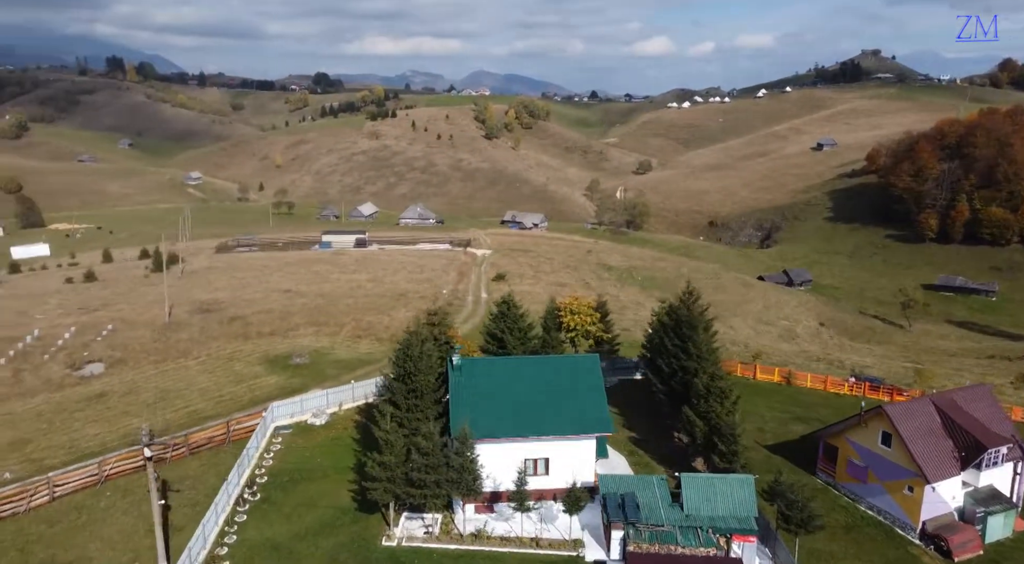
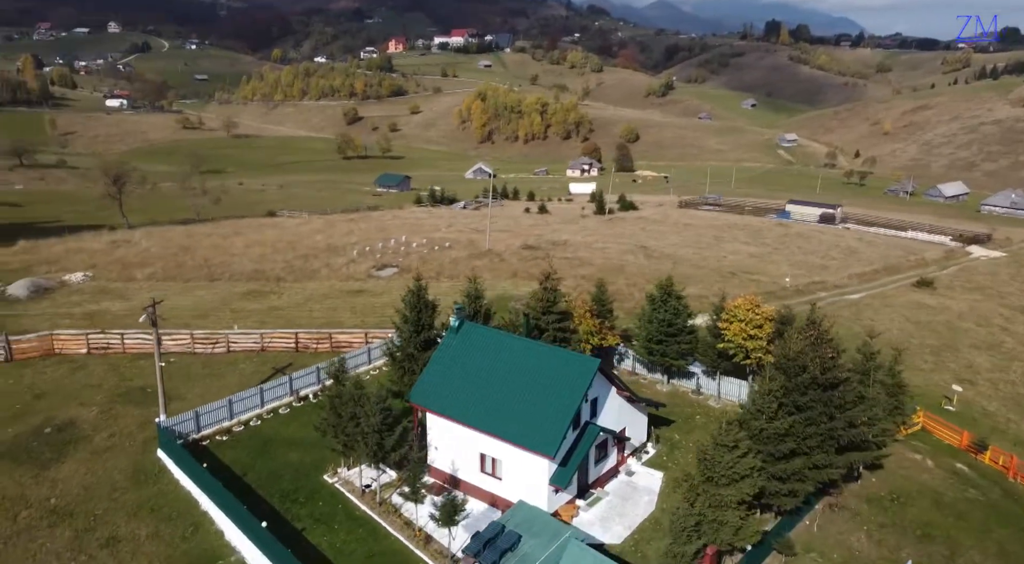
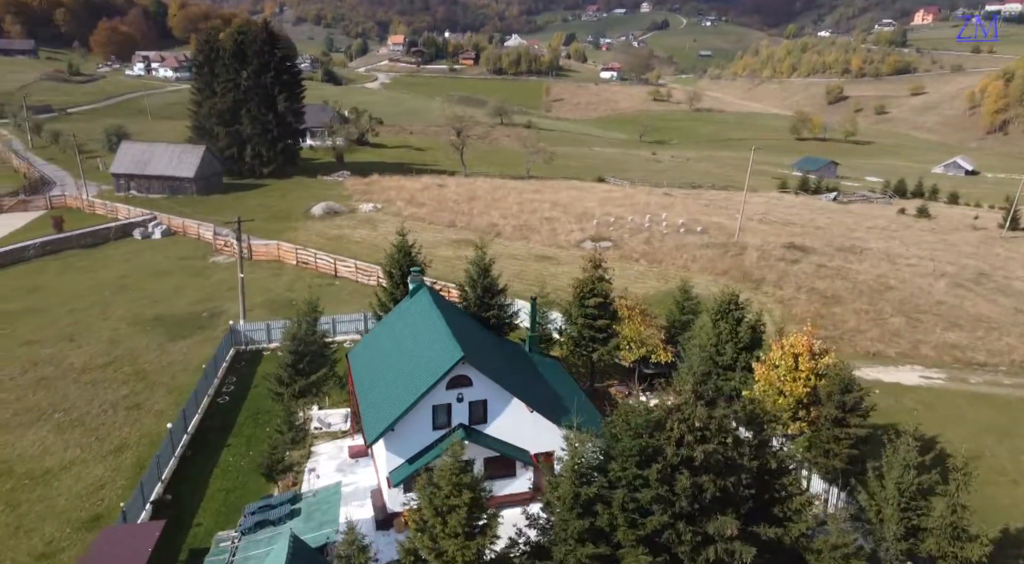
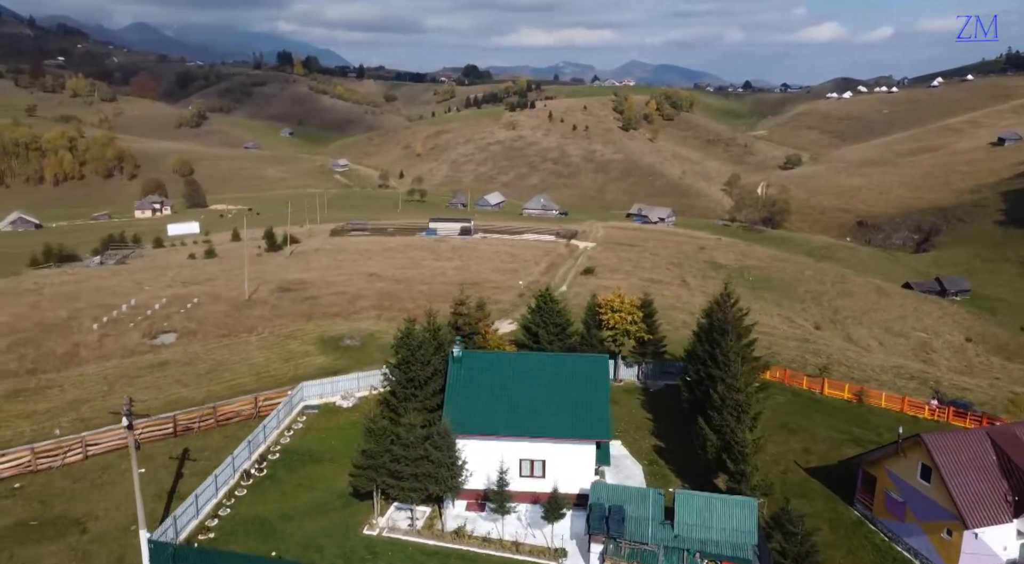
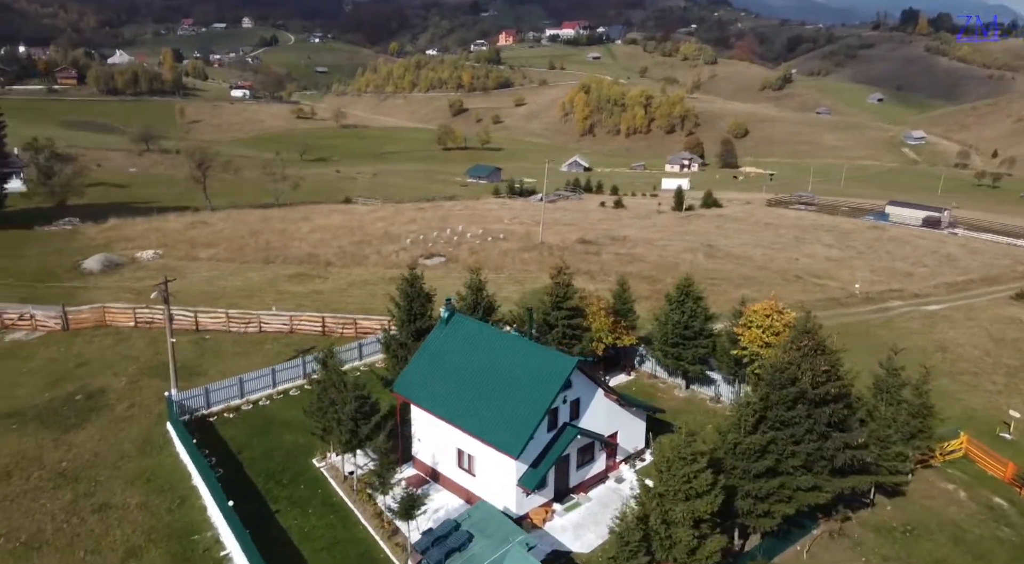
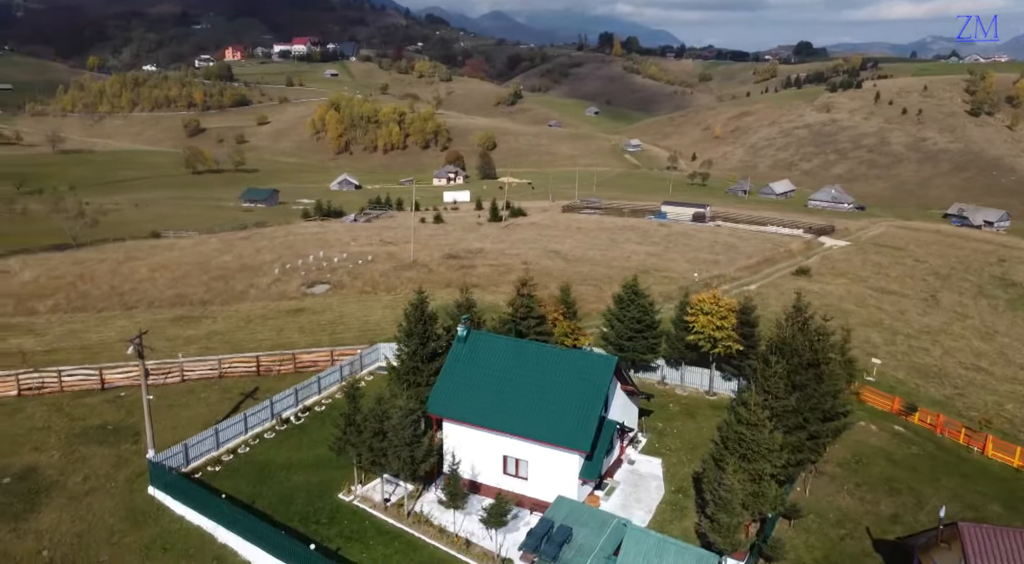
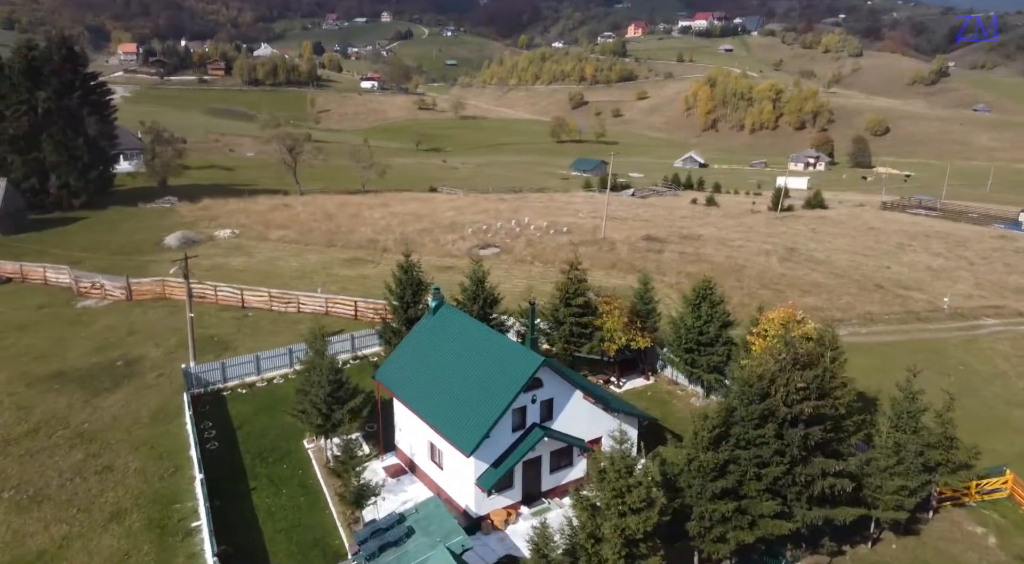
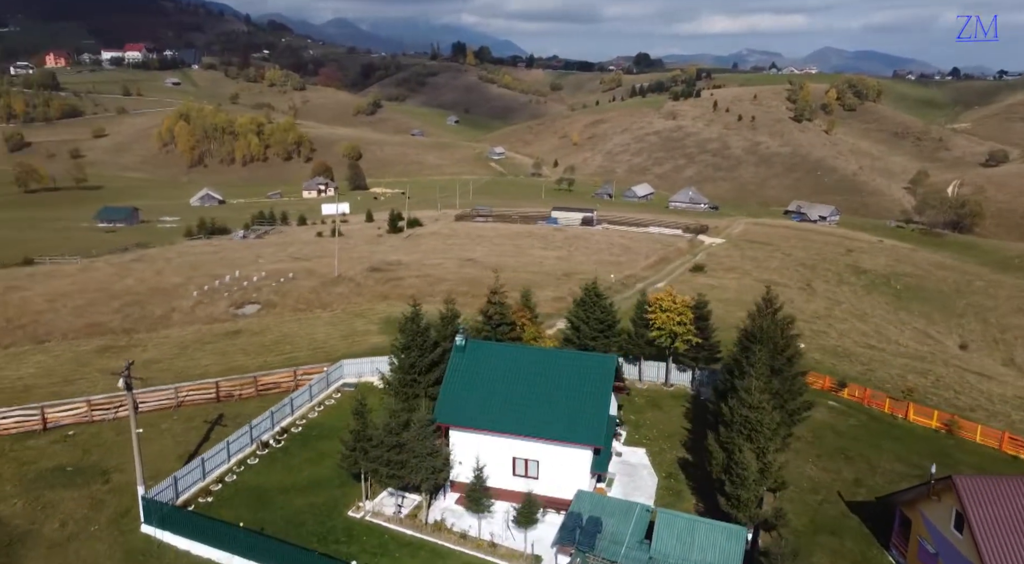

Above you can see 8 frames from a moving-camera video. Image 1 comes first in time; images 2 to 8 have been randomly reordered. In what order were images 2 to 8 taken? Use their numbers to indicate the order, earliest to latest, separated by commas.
4, 8, 6, 2, 5, 7, 3
